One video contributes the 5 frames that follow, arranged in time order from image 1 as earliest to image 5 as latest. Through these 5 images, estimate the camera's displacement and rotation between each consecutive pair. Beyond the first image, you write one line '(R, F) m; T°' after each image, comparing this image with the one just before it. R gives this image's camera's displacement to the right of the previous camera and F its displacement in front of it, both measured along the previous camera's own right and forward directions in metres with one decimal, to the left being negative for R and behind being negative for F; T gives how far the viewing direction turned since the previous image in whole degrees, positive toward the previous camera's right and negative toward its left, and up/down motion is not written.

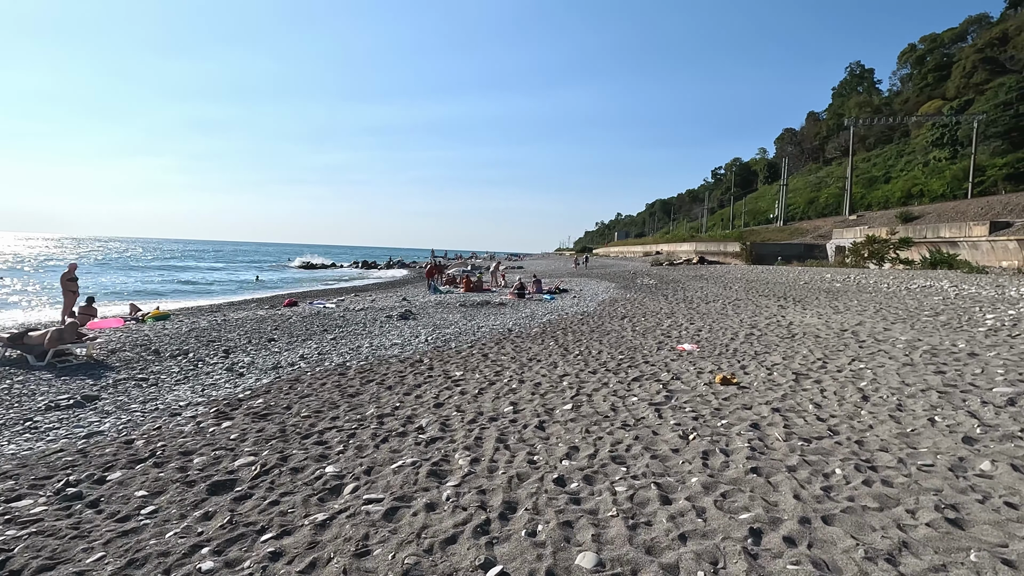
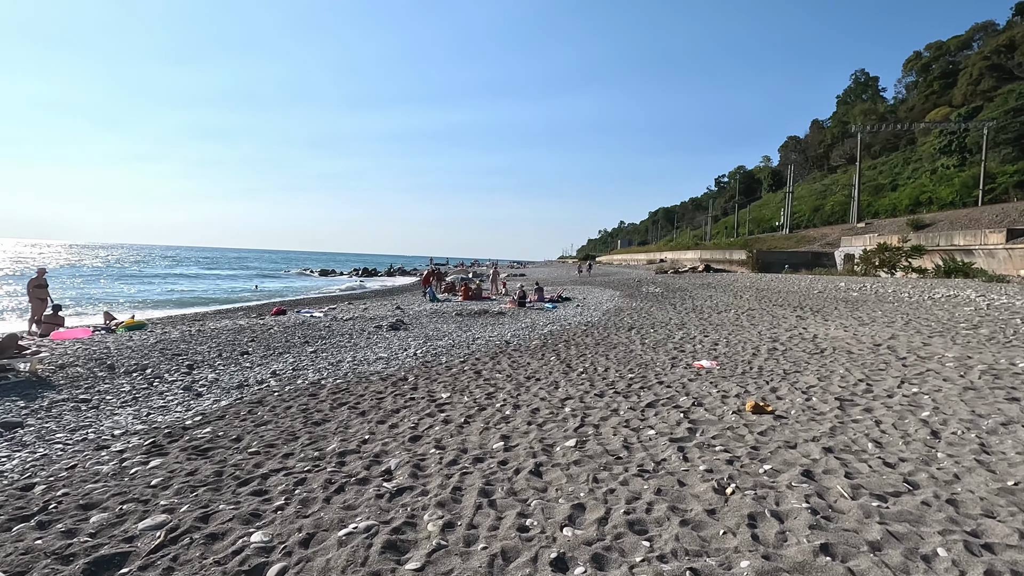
(+0.1, +1.1) m; 0°
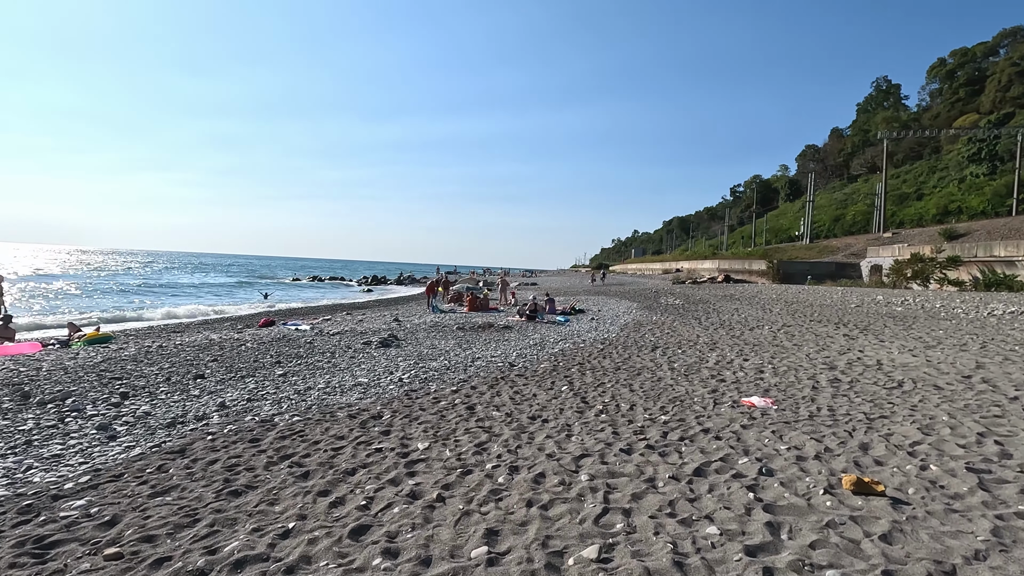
(+0.1, +1.8) m; -1°
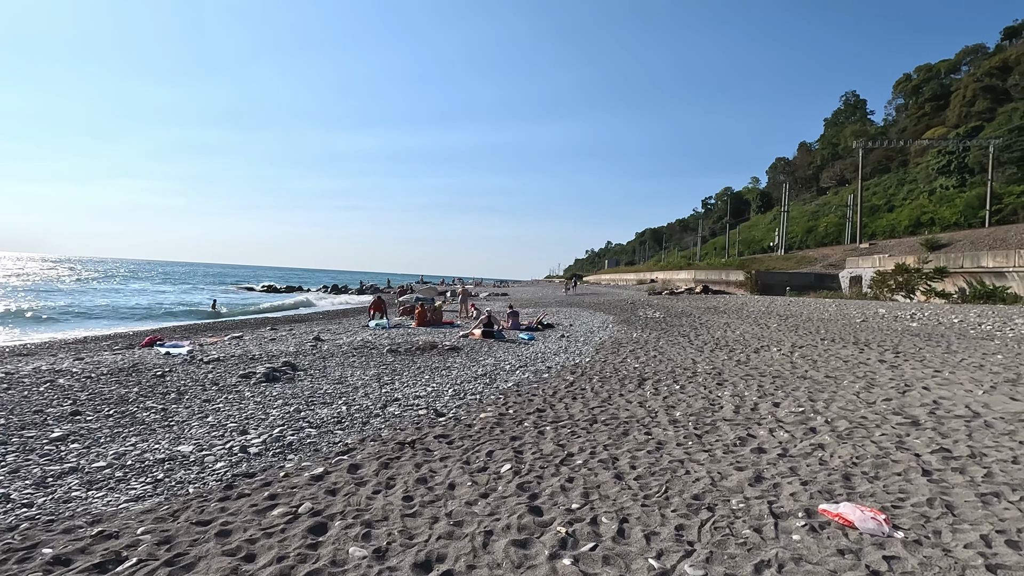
(+0.7, +3.4) m; +3°
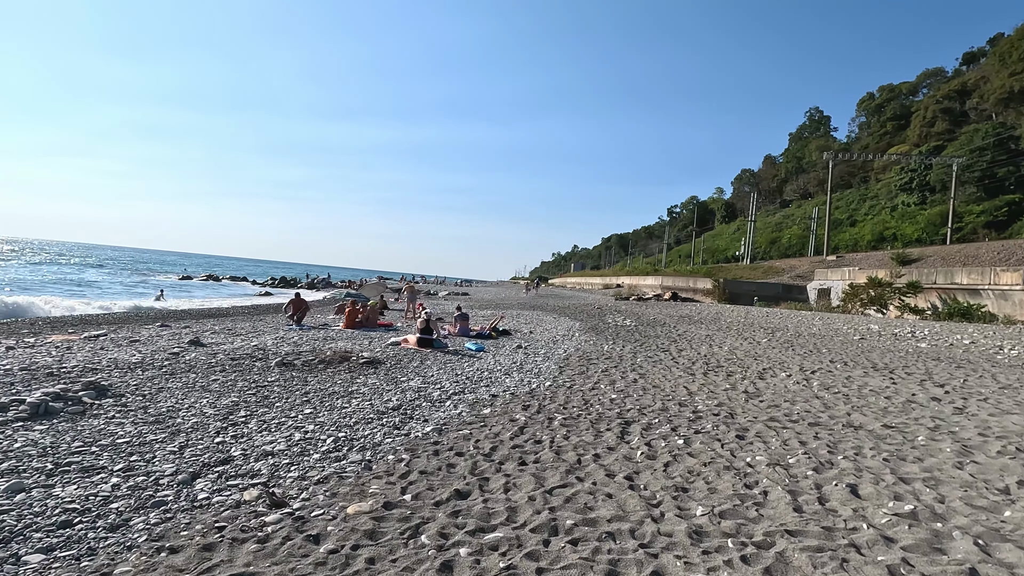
(+0.5, +3.2) m; +4°
